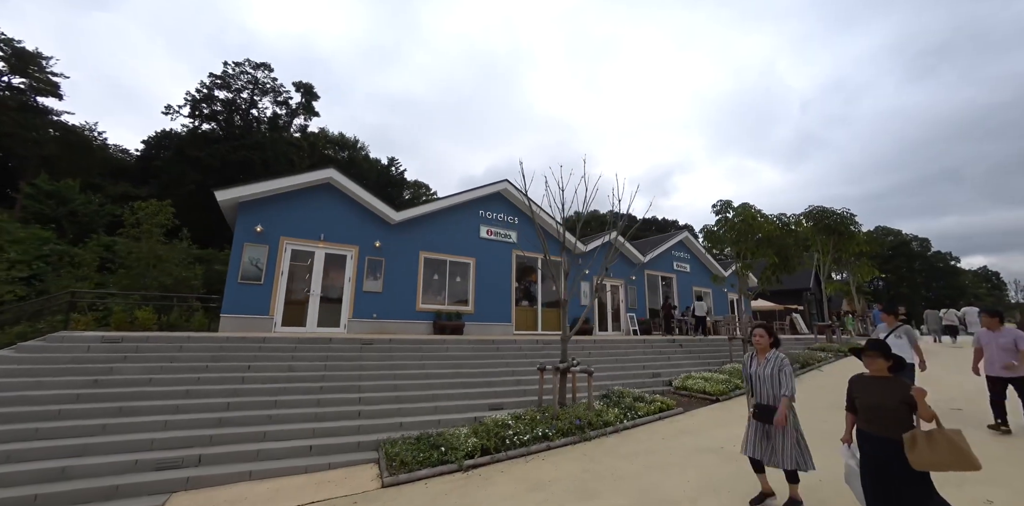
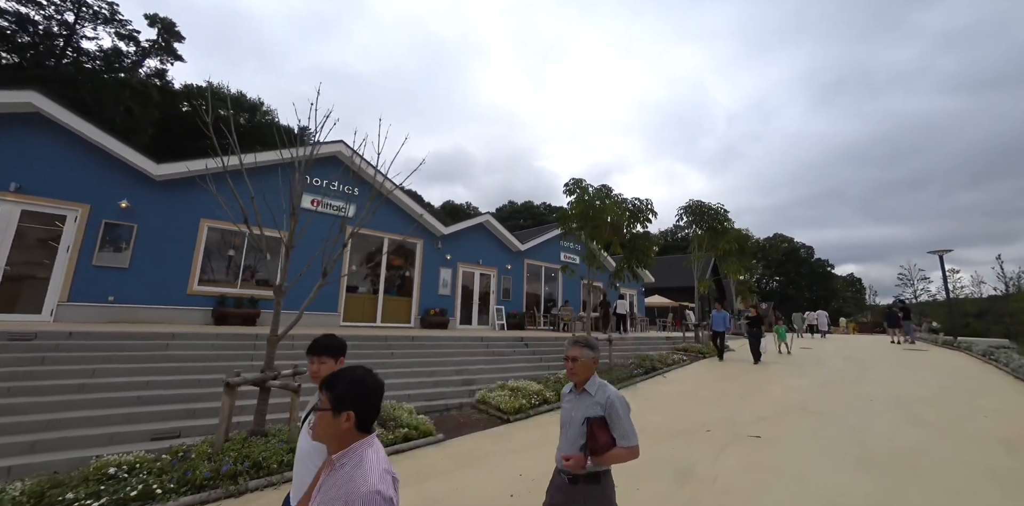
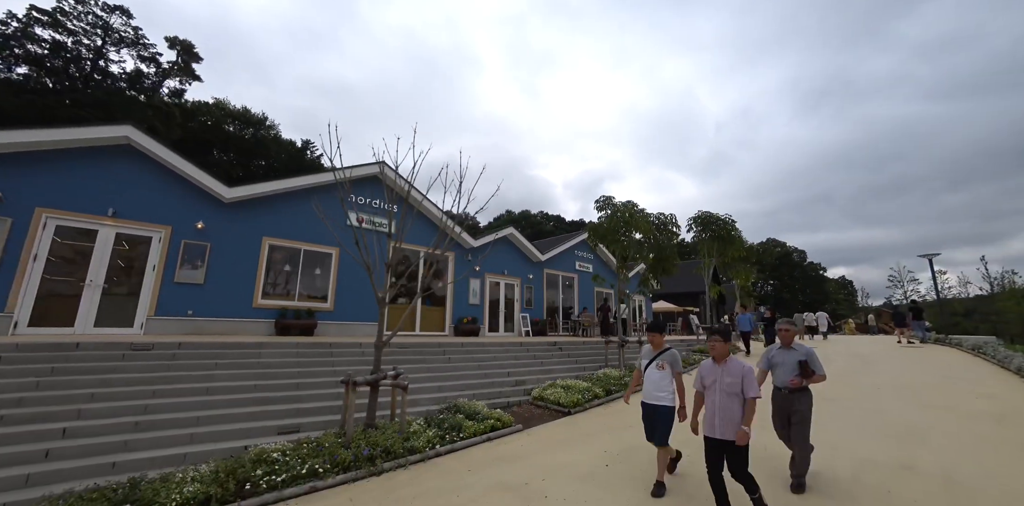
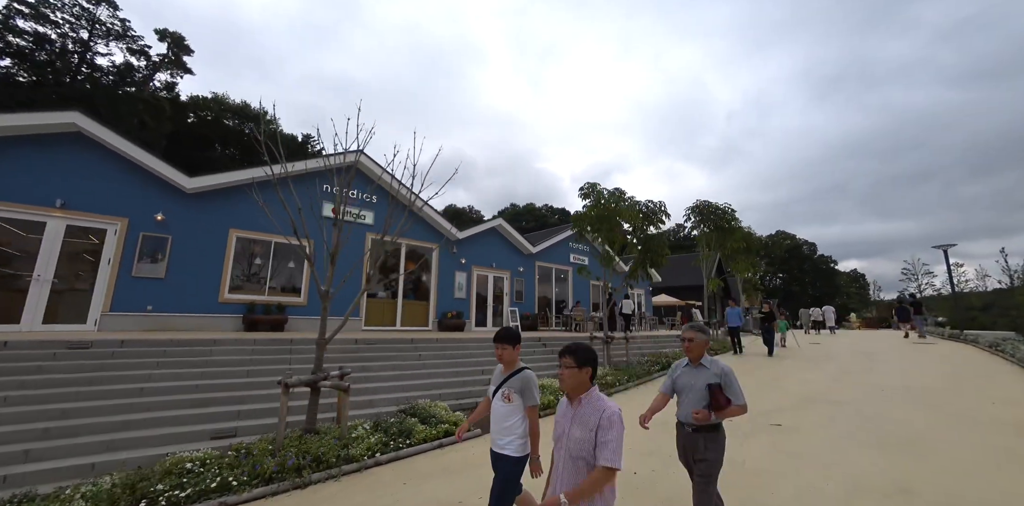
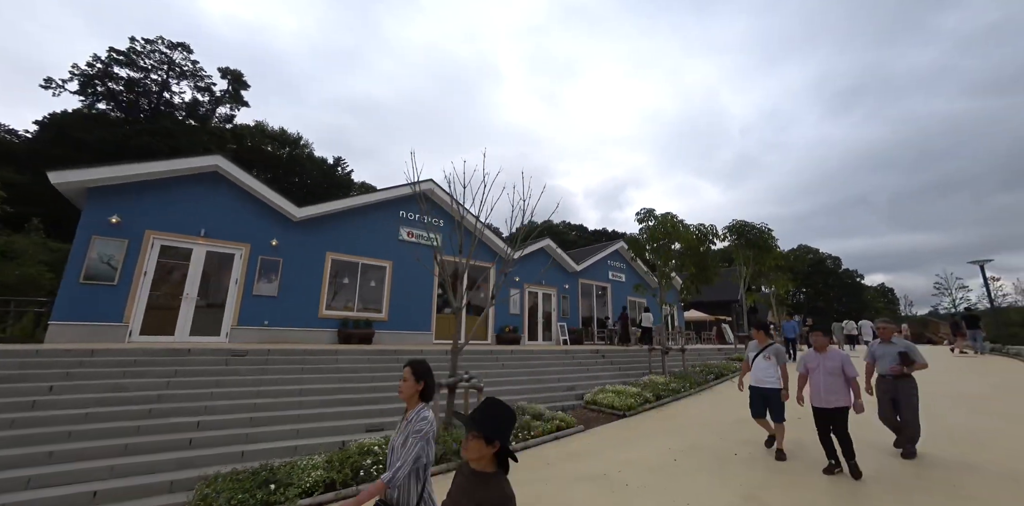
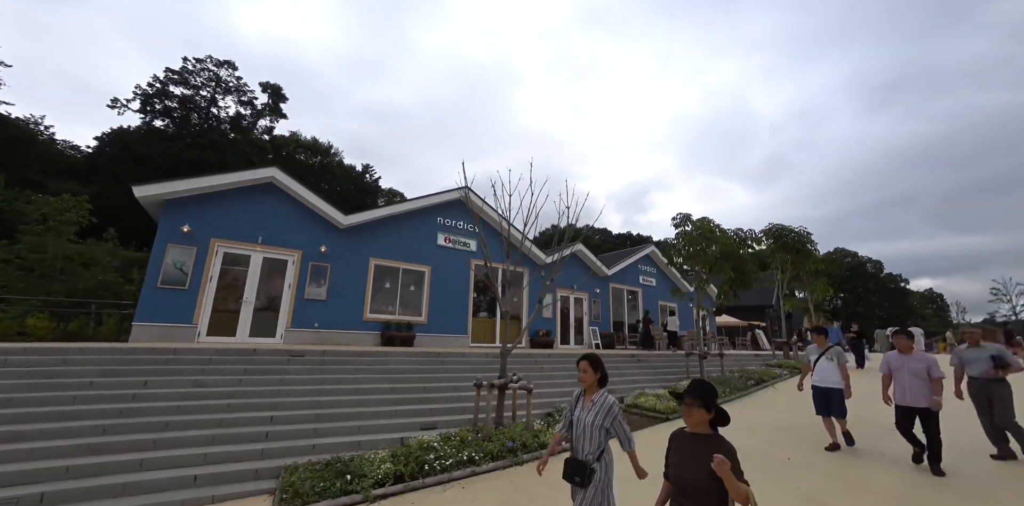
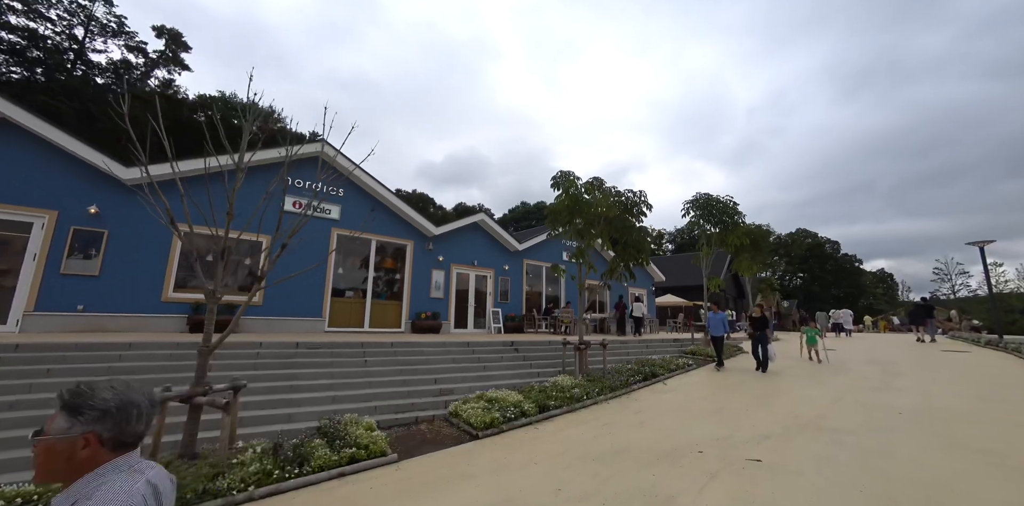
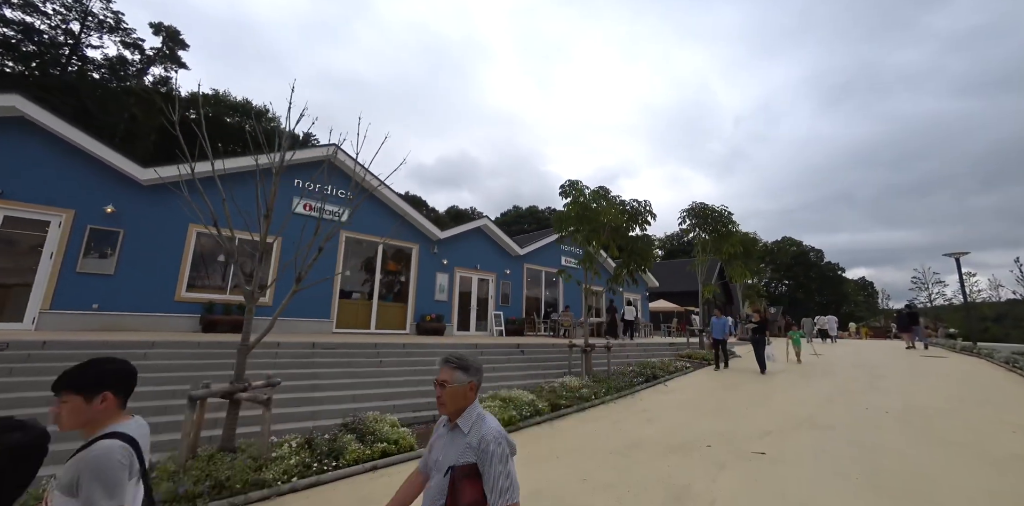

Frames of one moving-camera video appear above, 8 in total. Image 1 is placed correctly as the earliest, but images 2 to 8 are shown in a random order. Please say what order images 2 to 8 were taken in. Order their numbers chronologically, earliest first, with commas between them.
6, 5, 3, 4, 2, 8, 7
